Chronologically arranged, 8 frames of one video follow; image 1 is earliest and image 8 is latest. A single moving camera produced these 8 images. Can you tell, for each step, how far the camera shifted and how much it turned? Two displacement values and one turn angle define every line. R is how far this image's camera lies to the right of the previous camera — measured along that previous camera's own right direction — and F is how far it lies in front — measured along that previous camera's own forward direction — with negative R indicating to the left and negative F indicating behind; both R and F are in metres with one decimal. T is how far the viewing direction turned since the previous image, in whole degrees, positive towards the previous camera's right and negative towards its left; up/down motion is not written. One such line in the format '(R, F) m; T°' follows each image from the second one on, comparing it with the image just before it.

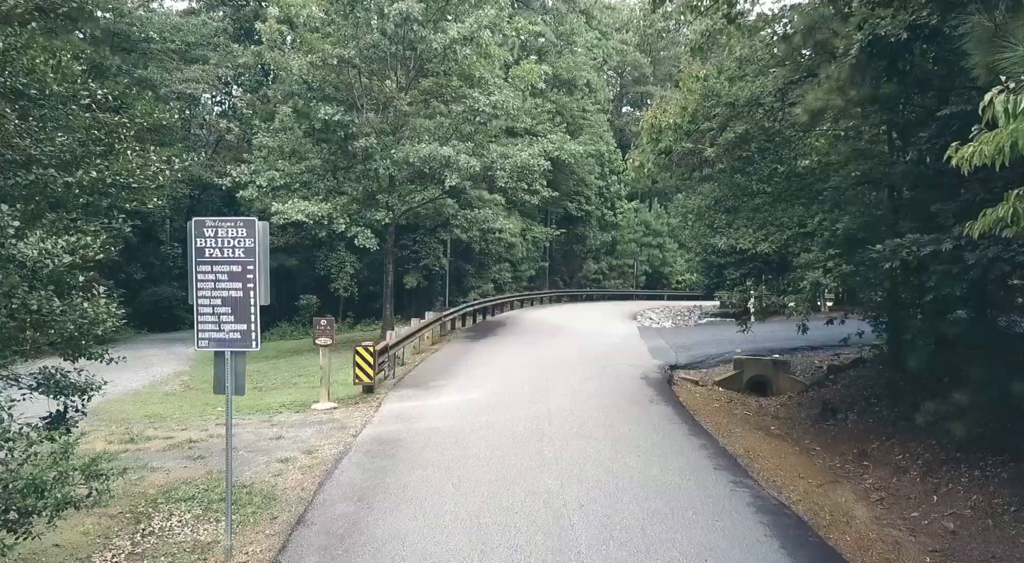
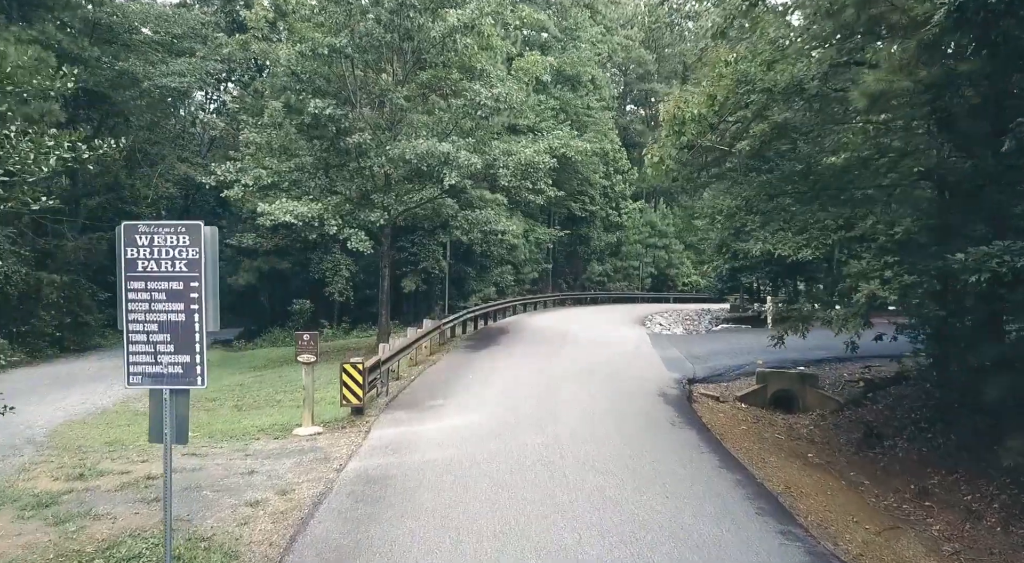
(-0.1, +1.3) m; 0°
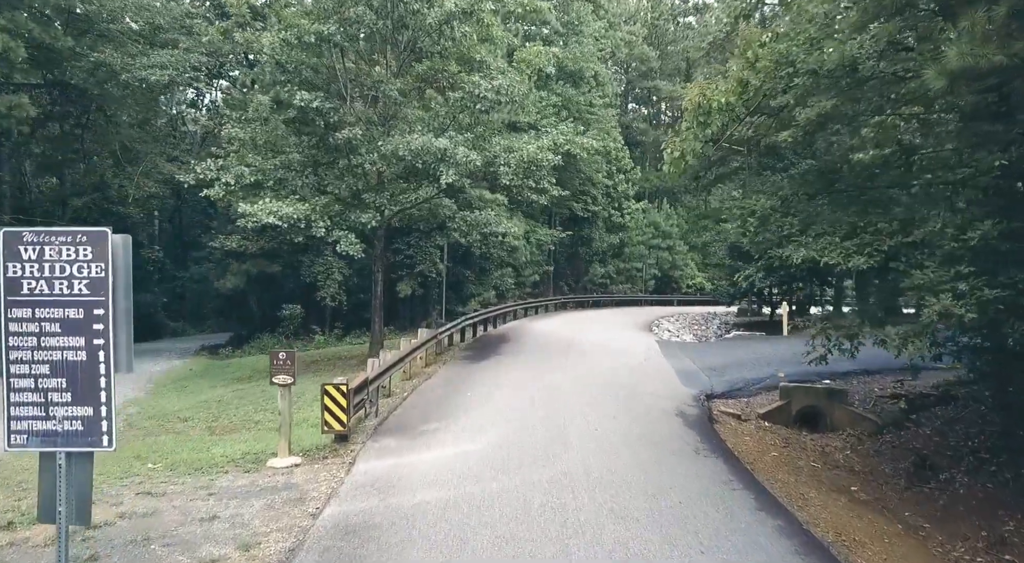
(-0.1, +1.3) m; 0°
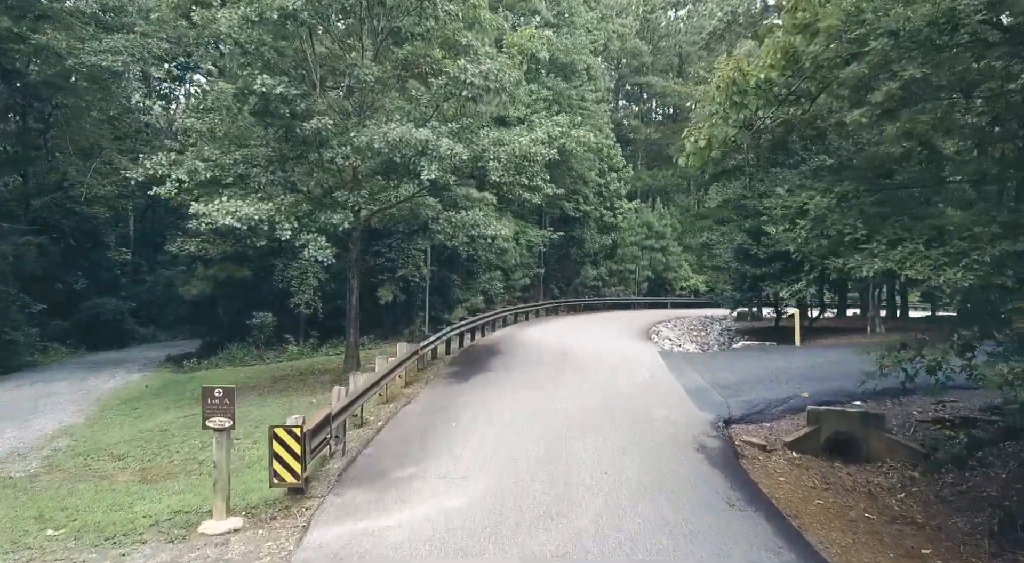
(-0.1, +1.8) m; +1°
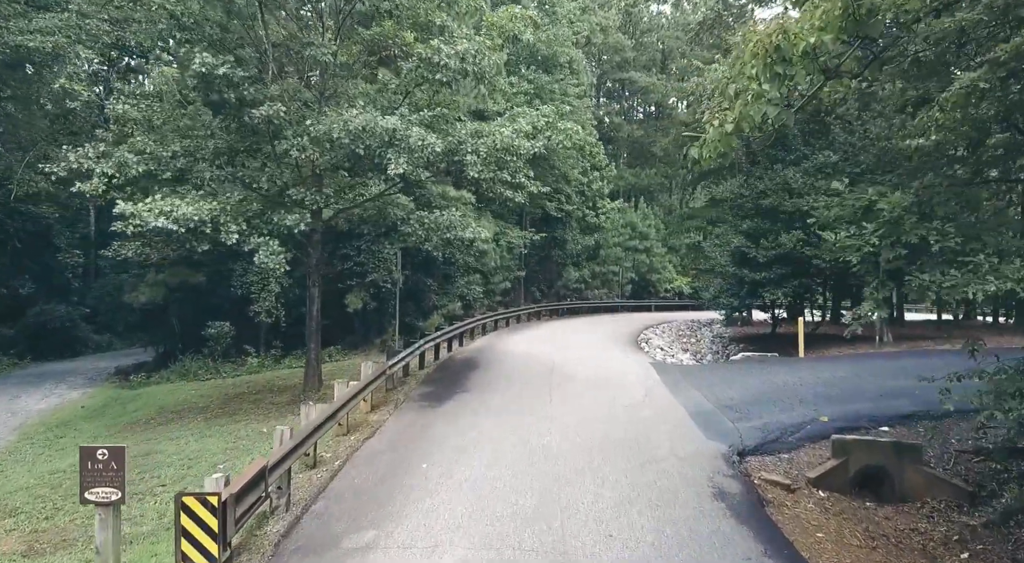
(0.0, +1.8) m; +2°
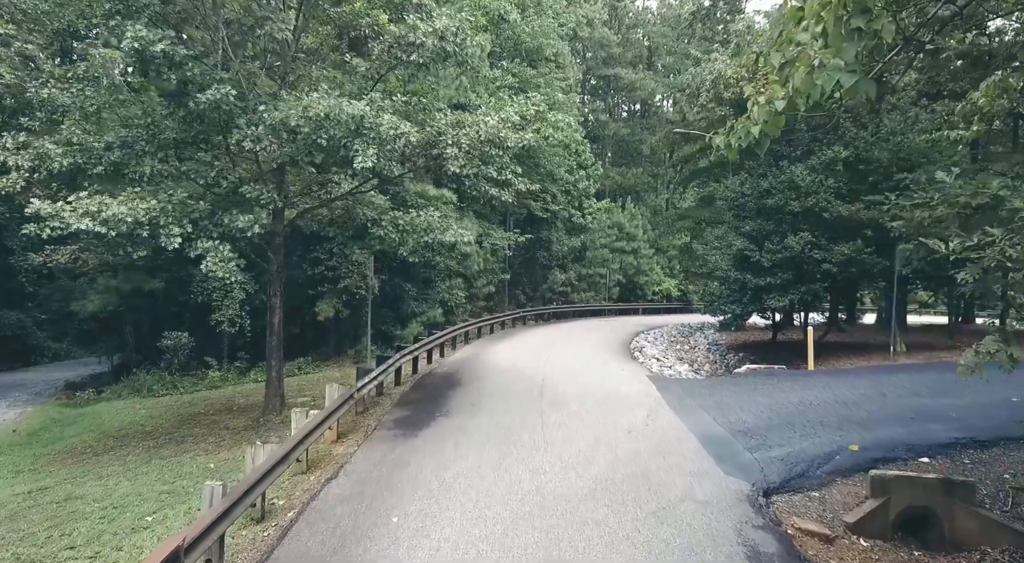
(-0.1, +1.6) m; +1°
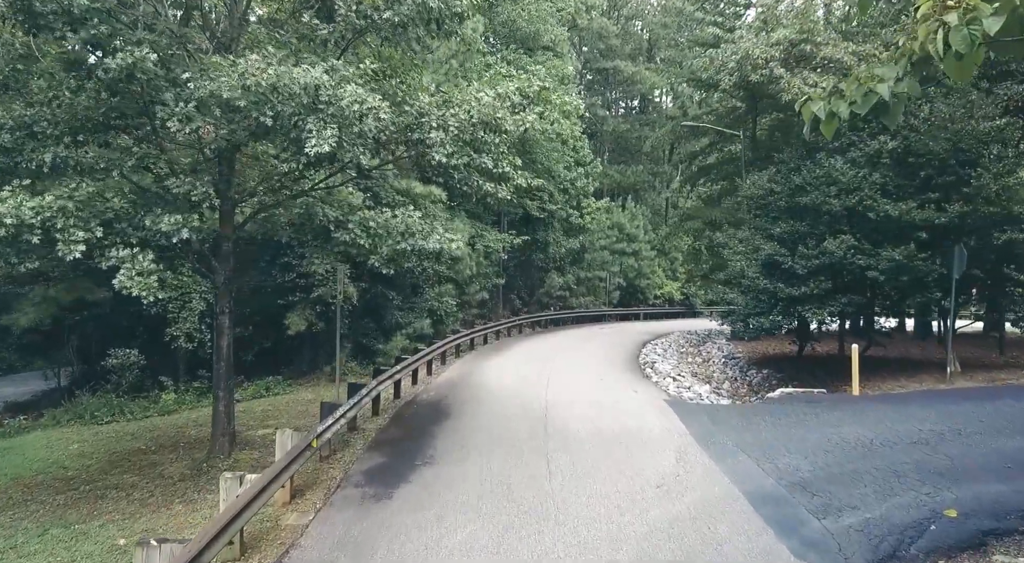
(-0.1, +2.5) m; +1°
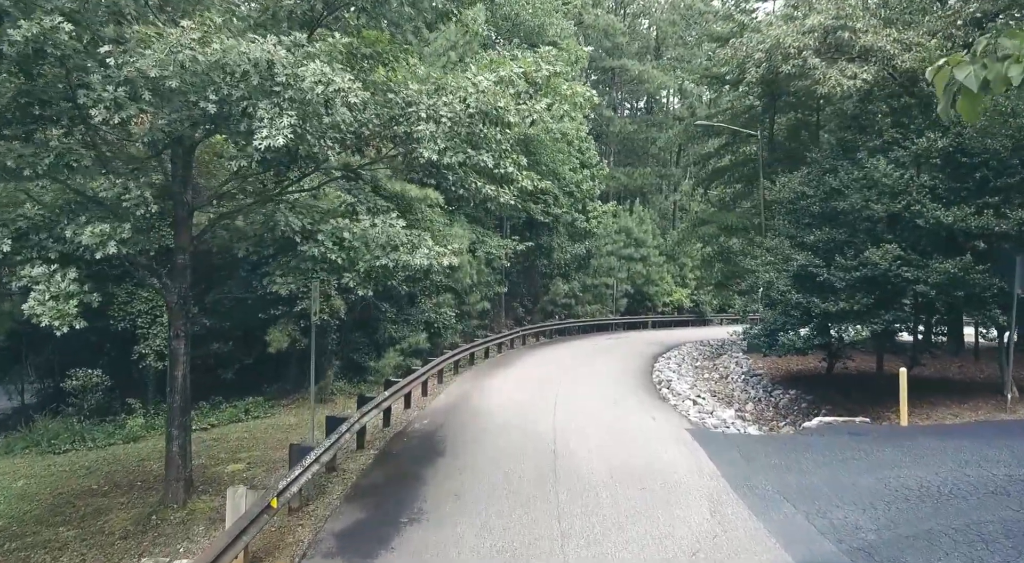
(0.0, +1.7) m; 0°
